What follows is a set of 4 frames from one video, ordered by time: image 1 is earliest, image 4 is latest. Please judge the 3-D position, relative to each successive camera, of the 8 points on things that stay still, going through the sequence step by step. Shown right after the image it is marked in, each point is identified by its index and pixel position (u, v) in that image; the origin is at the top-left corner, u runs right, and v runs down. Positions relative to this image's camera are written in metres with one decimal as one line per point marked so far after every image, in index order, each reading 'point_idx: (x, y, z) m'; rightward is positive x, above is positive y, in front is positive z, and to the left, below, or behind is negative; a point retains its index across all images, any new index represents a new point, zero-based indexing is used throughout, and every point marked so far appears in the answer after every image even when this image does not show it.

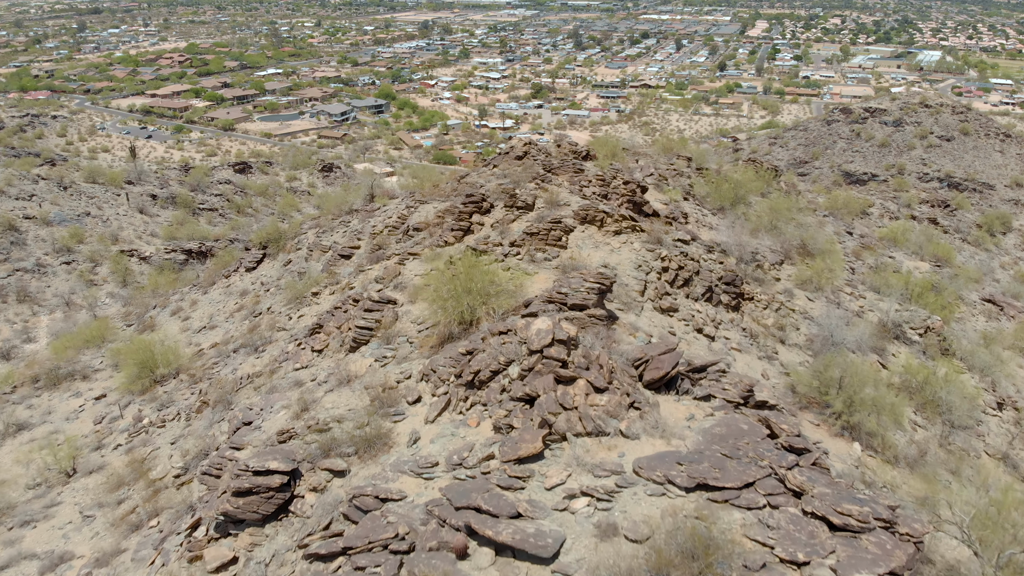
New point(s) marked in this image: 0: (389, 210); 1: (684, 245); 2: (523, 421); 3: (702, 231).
0: (-3.4, +2.1, +15.2) m
1: (+3.3, +0.8, +10.8) m
2: (+0.1, -1.3, +5.5) m
3: (+4.5, +1.3, +13.1) m
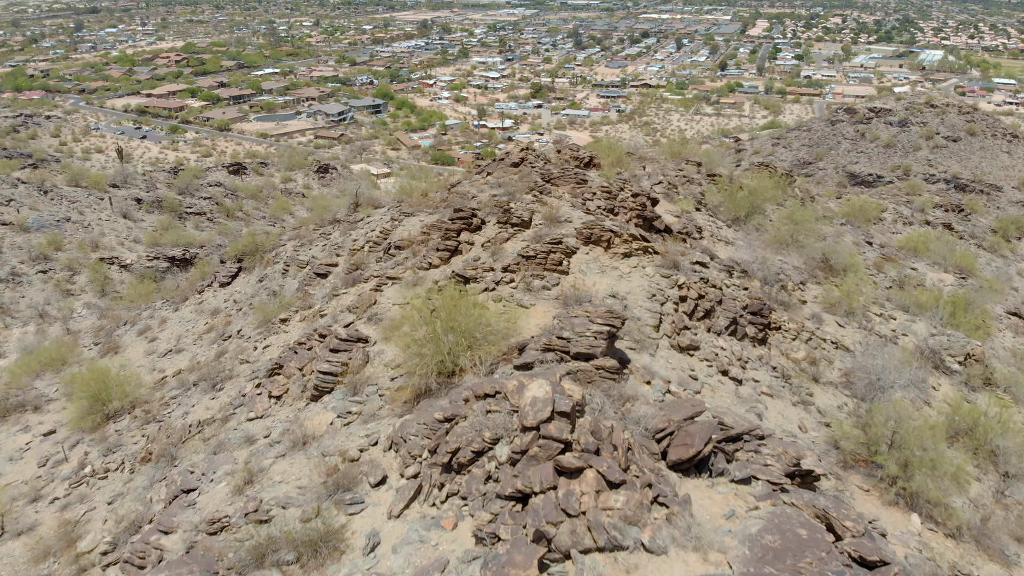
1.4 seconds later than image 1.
0: (-3.5, +1.7, +13.8) m
1: (+3.2, +0.3, +9.4) m
2: (0.0, -1.8, +4.2) m
3: (+4.4, +0.9, +11.8) m
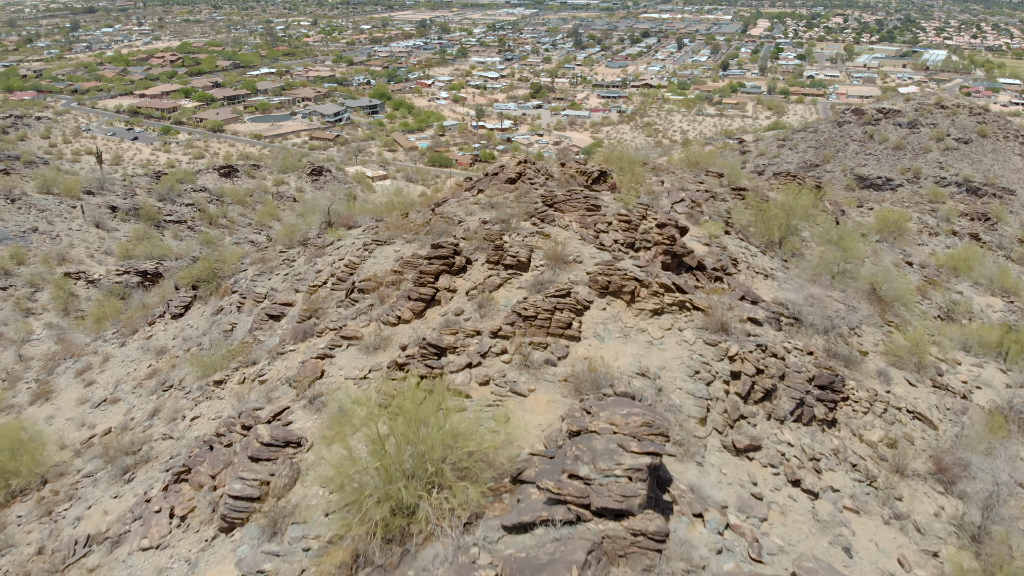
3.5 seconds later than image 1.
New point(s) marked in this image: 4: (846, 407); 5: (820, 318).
0: (-3.6, +0.9, +11.7) m
1: (+3.1, -0.5, +7.3) m
2: (-0.1, -2.6, +2.1) m
3: (+4.3, +0.1, +9.7) m
4: (+4.5, -1.6, +7.5) m
5: (+4.9, -0.5, +9.0) m
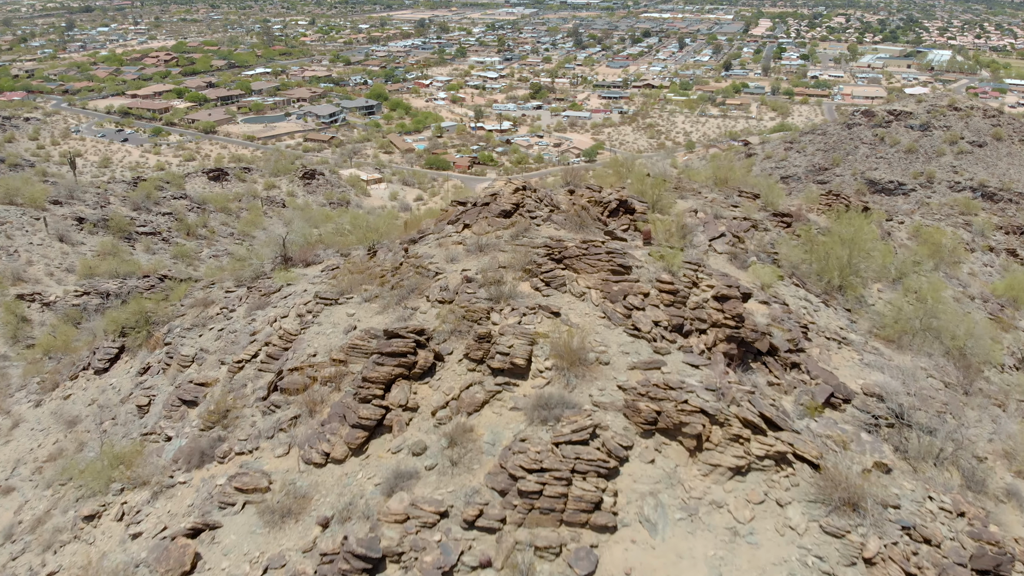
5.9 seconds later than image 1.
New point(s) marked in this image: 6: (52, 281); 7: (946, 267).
0: (-3.6, -0.1, +9.3) m
1: (+3.1, -1.5, +4.9) m
2: (-0.1, -3.6, -0.3) m
3: (+4.2, -0.9, +7.3) m
4: (+4.4, -2.6, +5.0) m
5: (+4.8, -1.5, +6.5) m
6: (-17.4, 0.0, +20.4) m
7: (+13.2, +0.5, +16.7) m
